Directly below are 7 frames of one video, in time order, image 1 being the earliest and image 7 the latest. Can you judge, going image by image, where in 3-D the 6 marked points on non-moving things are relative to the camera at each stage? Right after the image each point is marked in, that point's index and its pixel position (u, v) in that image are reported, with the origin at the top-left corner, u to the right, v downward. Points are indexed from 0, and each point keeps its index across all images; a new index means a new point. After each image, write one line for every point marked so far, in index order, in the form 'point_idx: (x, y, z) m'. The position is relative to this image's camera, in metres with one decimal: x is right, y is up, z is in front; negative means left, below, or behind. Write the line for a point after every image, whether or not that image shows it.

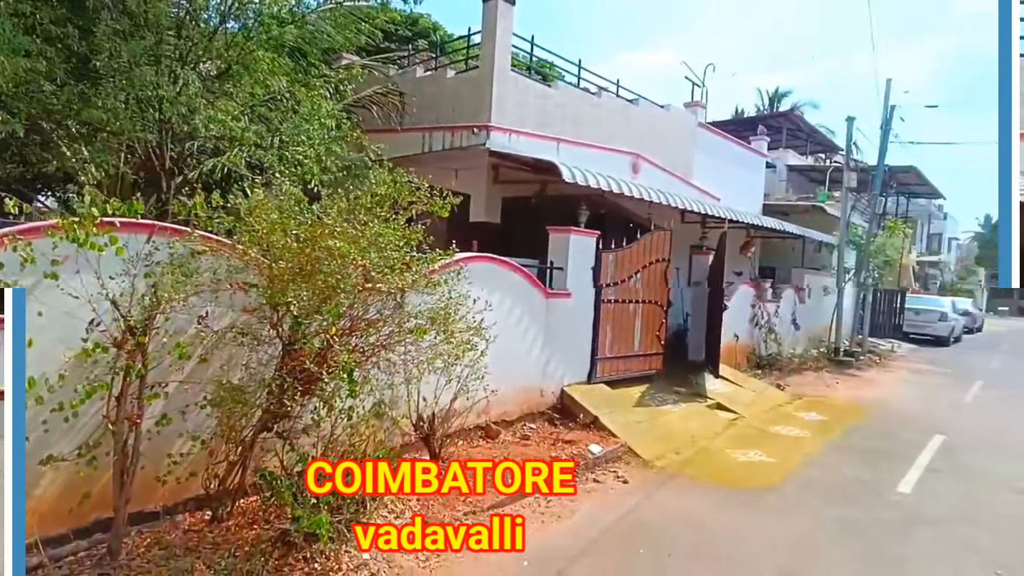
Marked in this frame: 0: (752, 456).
0: (+3.2, -2.2, +7.8) m
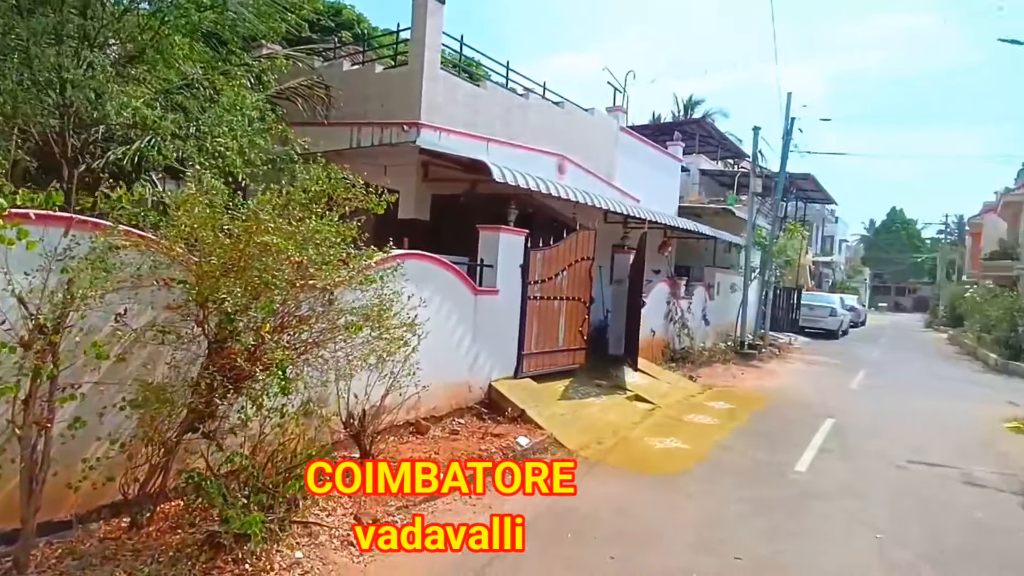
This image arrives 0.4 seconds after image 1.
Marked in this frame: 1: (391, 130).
0: (+2.2, -2.2, +8.3) m
1: (-2.0, +2.6, +9.6) m
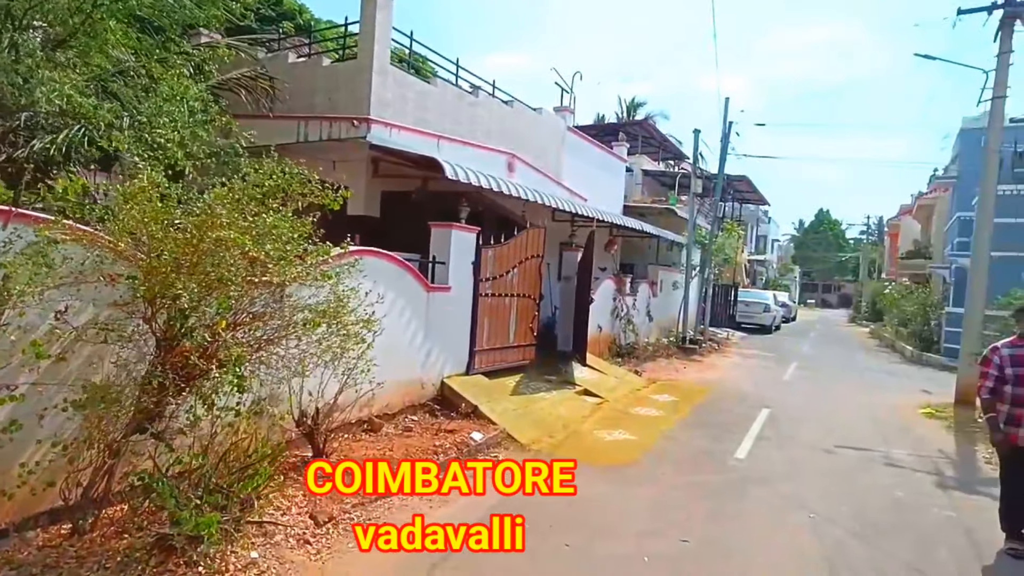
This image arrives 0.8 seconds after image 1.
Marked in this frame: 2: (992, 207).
0: (+1.5, -2.1, +8.6) m
1: (-2.8, +2.6, +9.5) m
2: (+10.1, +1.7, +12.4) m
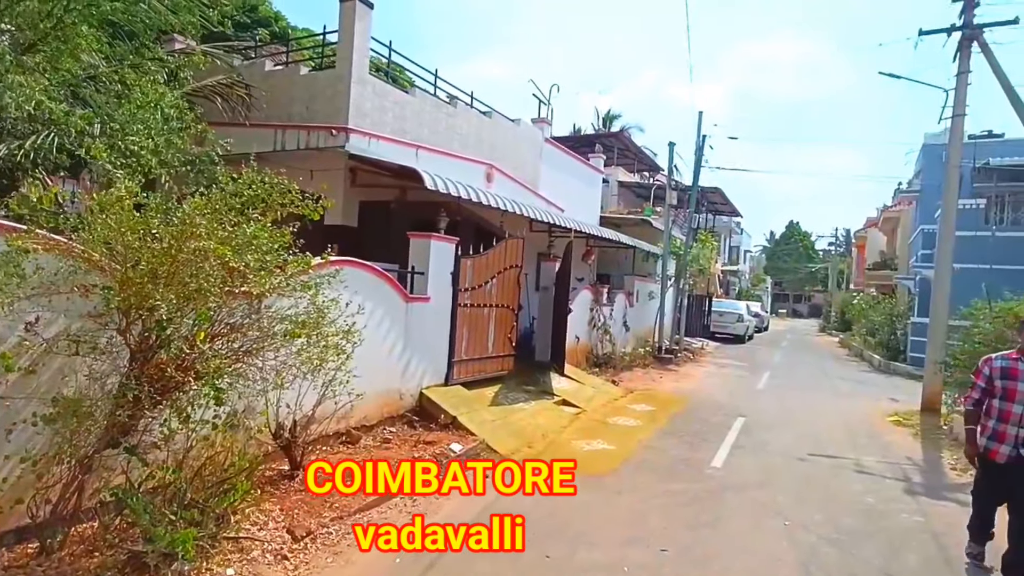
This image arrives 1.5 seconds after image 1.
0: (+1.2, -2.3, +8.6) m
1: (-3.1, +2.5, +9.4) m
2: (+9.6, +1.5, +12.8) m
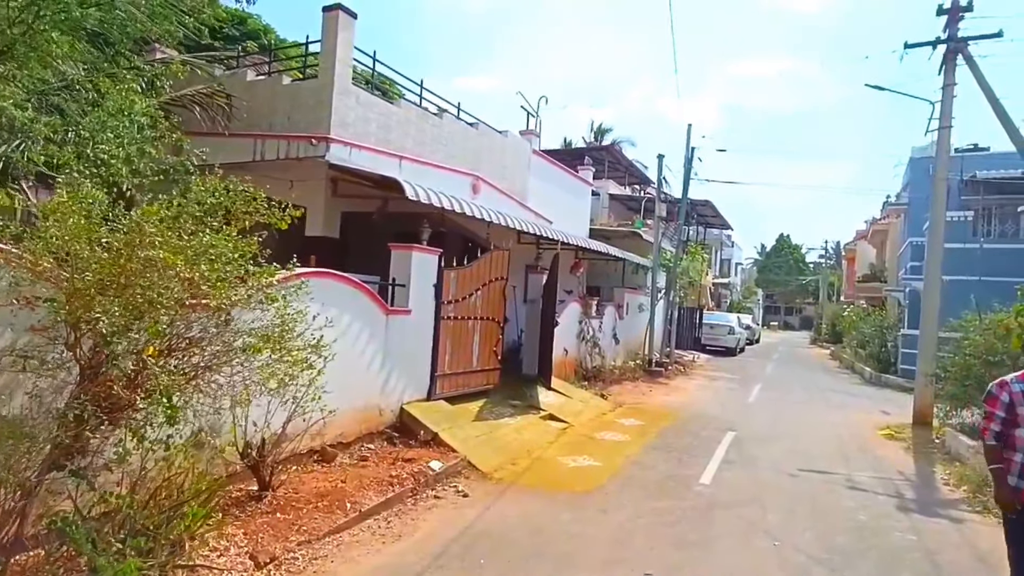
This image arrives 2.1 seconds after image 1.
0: (+1.0, -2.5, +8.4) m
1: (-3.4, +2.3, +9.3) m
2: (+9.3, +1.2, +12.7) m
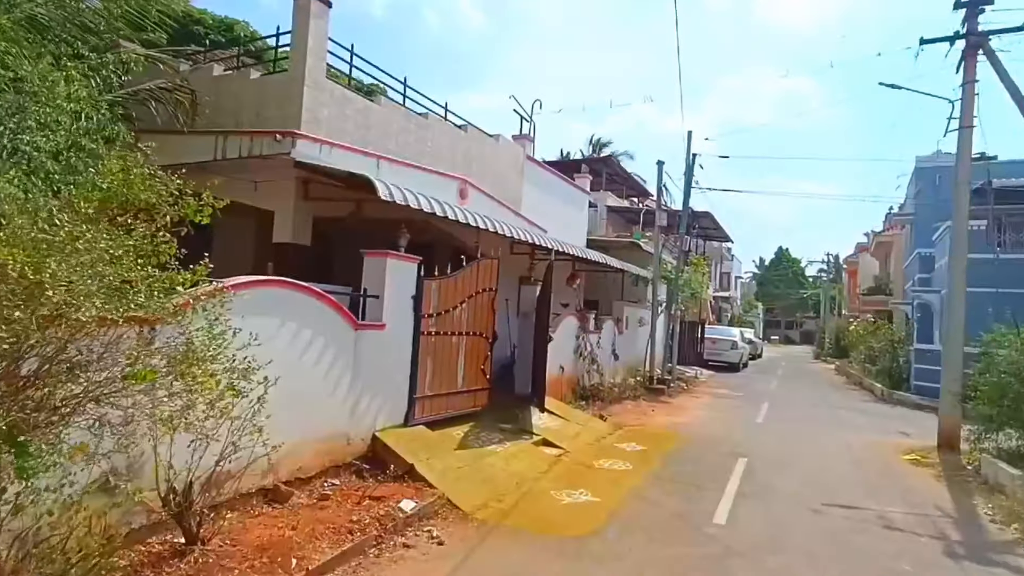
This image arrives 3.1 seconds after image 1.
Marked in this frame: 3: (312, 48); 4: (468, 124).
0: (+0.8, -2.6, +7.4) m
1: (-3.6, +2.1, +8.4) m
2: (+9.1, +1.0, +11.9) m
3: (-3.2, +3.8, +9.2) m
4: (-1.0, +3.8, +13.4) m
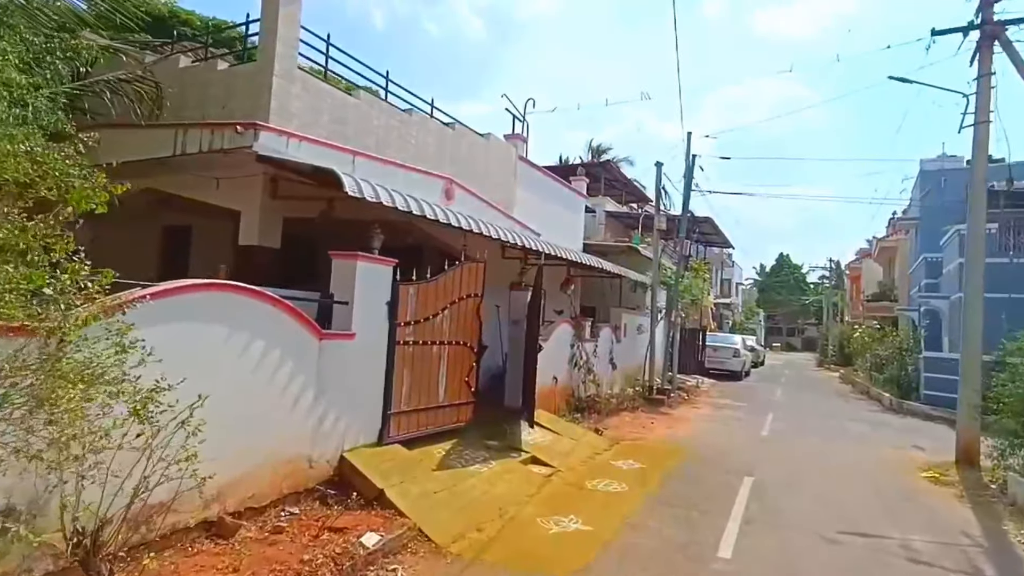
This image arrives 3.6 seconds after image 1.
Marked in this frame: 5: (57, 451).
0: (+0.6, -2.7, +6.7) m
1: (-3.8, +2.0, +7.7) m
2: (+8.9, +0.9, +11.2) m
3: (-3.4, +3.7, +8.6) m
4: (-1.2, +3.6, +12.8) m
5: (-2.4, -0.9, +3.3) m
